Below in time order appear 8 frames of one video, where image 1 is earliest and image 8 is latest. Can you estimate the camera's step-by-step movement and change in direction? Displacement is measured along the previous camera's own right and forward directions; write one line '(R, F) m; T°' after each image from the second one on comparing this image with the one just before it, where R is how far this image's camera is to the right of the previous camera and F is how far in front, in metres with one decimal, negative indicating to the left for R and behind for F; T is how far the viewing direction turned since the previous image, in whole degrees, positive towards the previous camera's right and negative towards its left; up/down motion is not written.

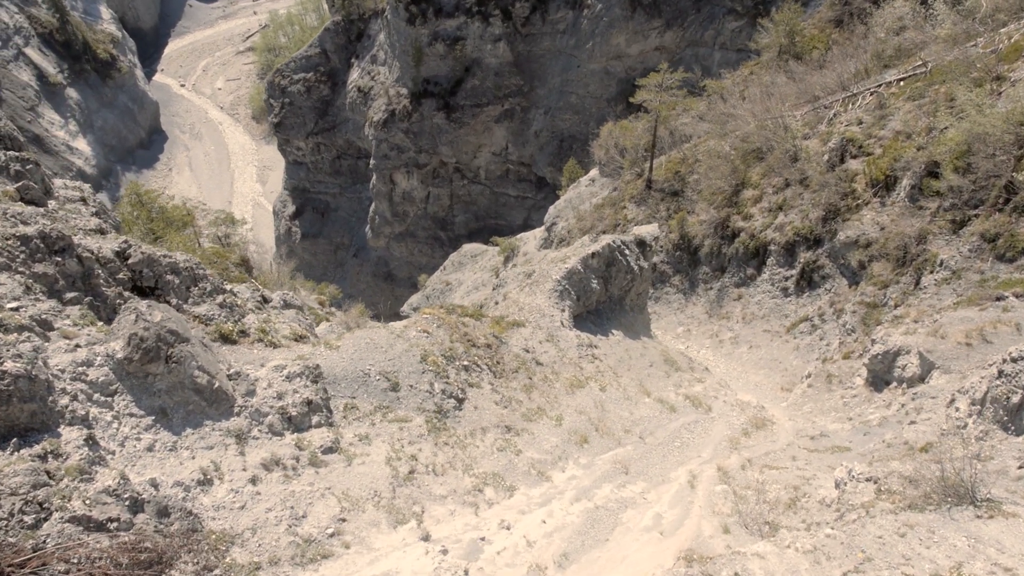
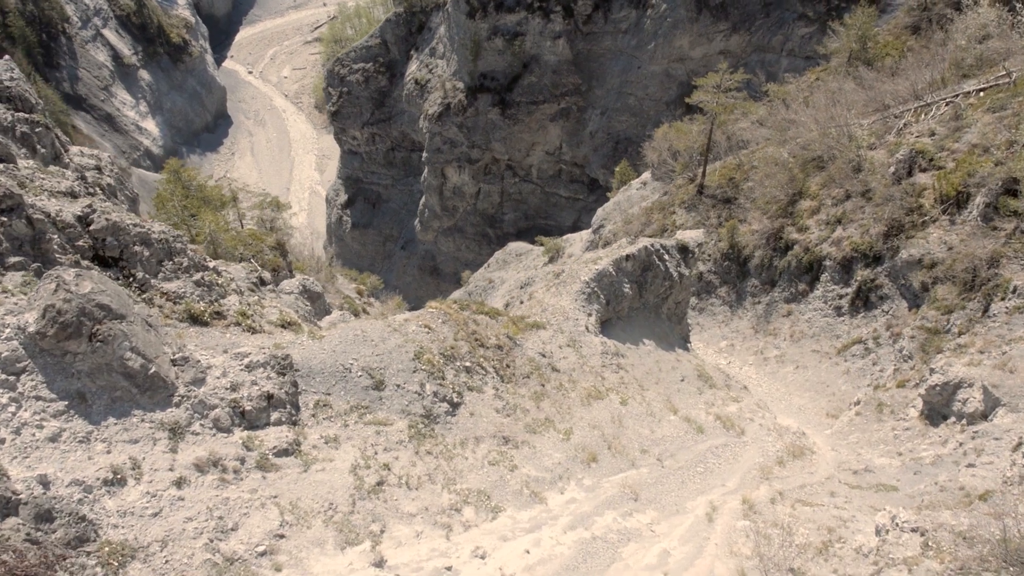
(+0.7, +1.3) m; -4°
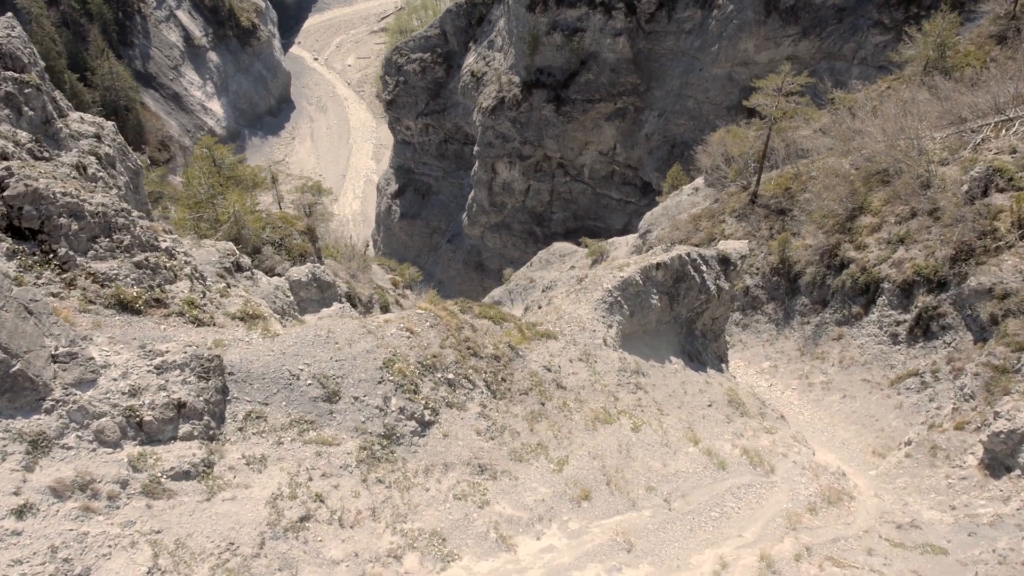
(+0.8, +1.7) m; -4°
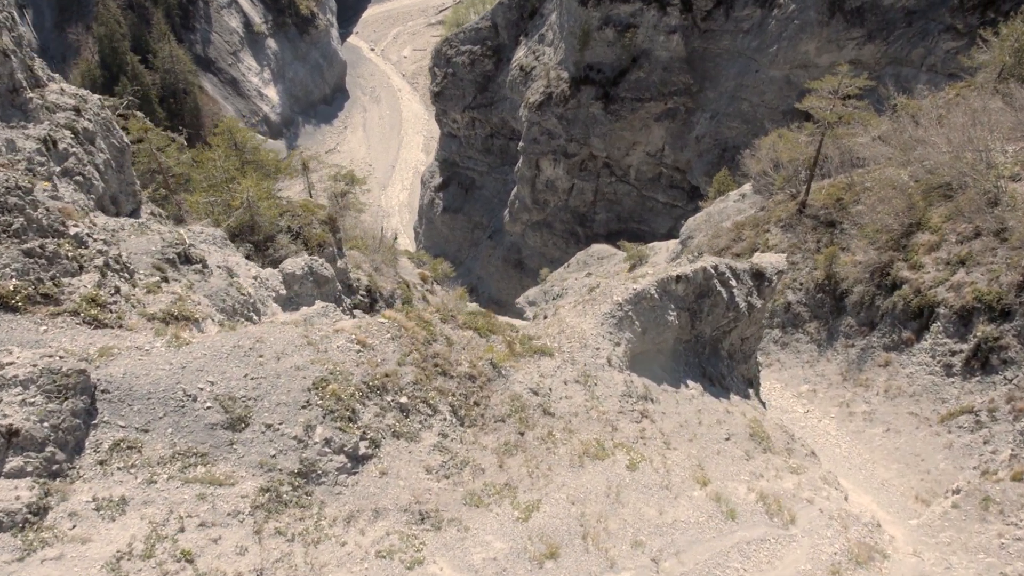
(+1.0, +1.8) m; -4°
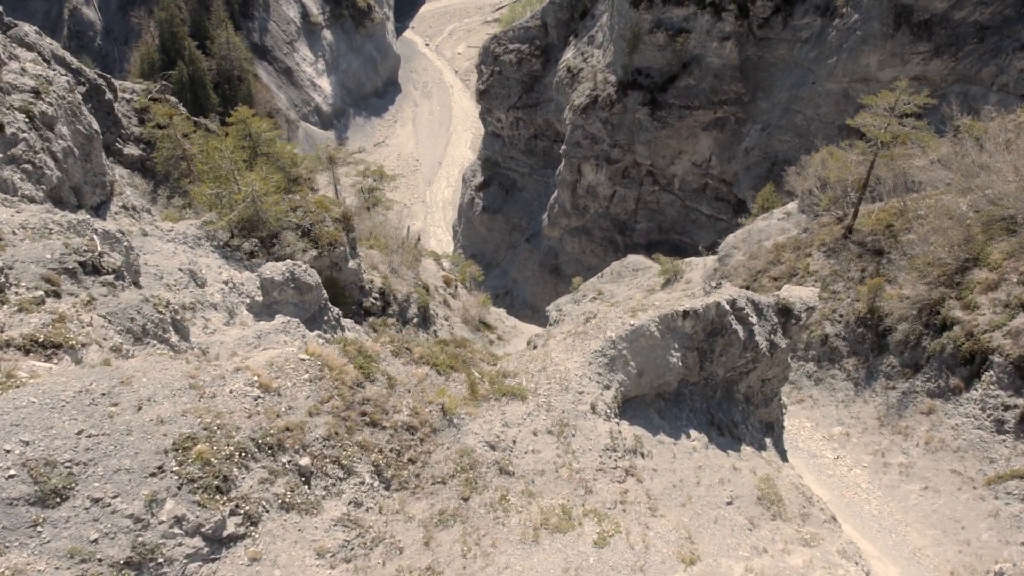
(+1.1, +1.9) m; -3°
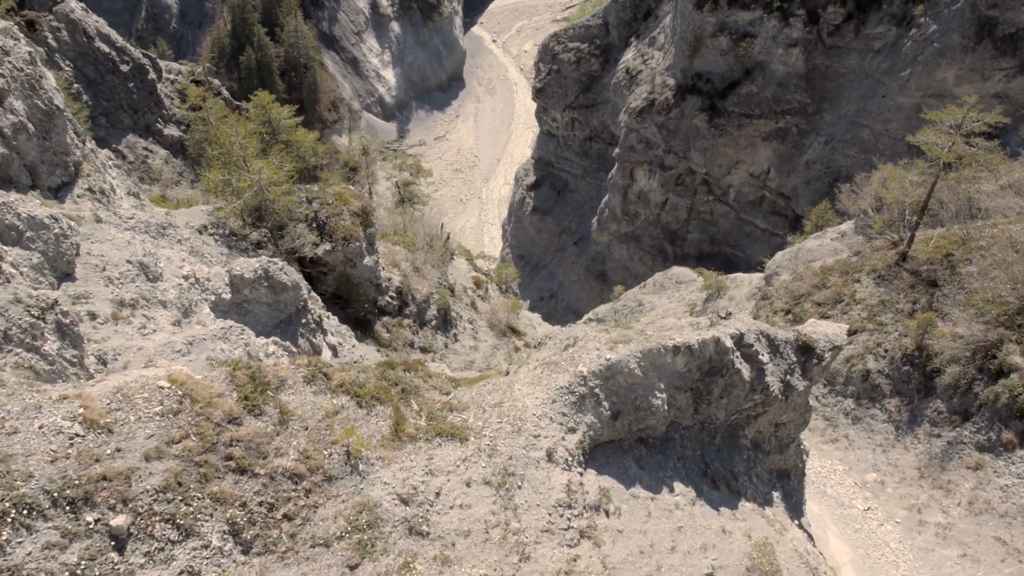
(+1.5, +1.8) m; -4°
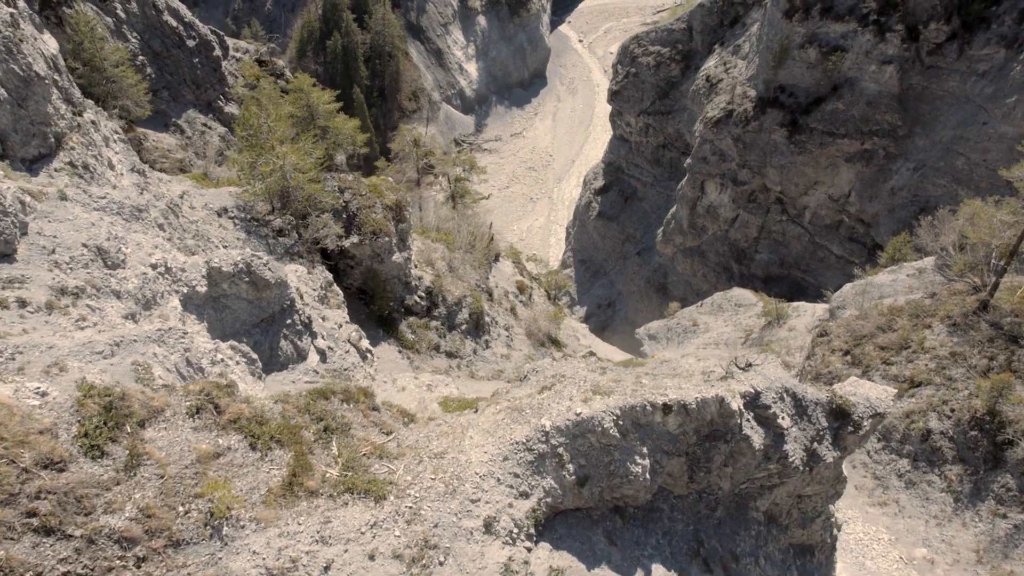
(+1.4, +1.9) m; -5°
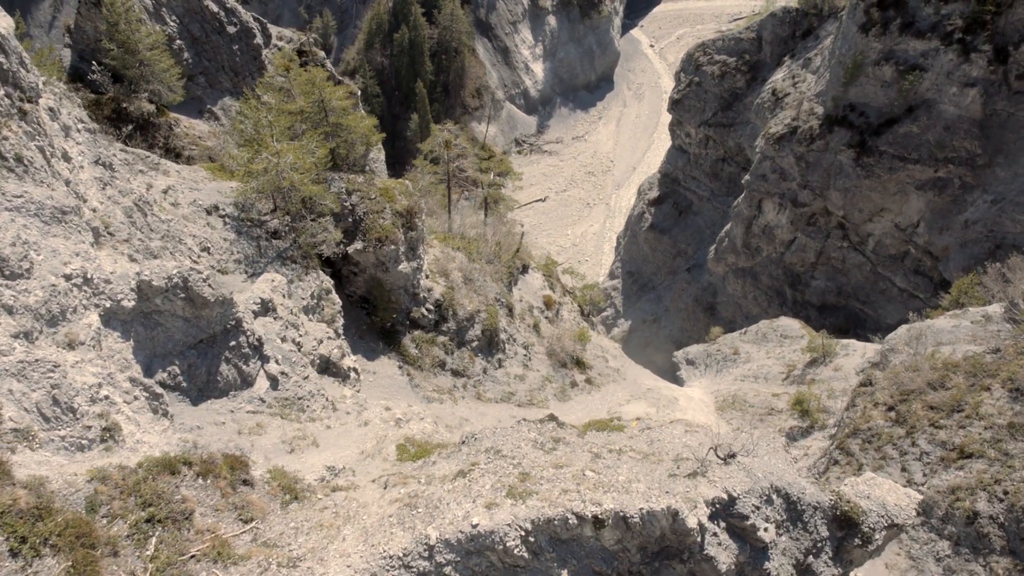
(+1.6, +2.2) m; -4°
